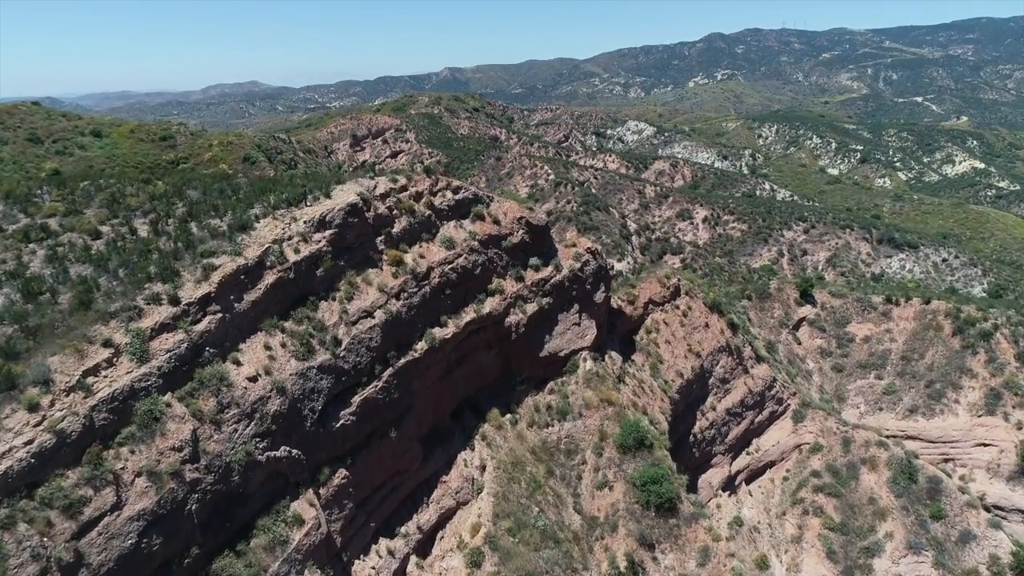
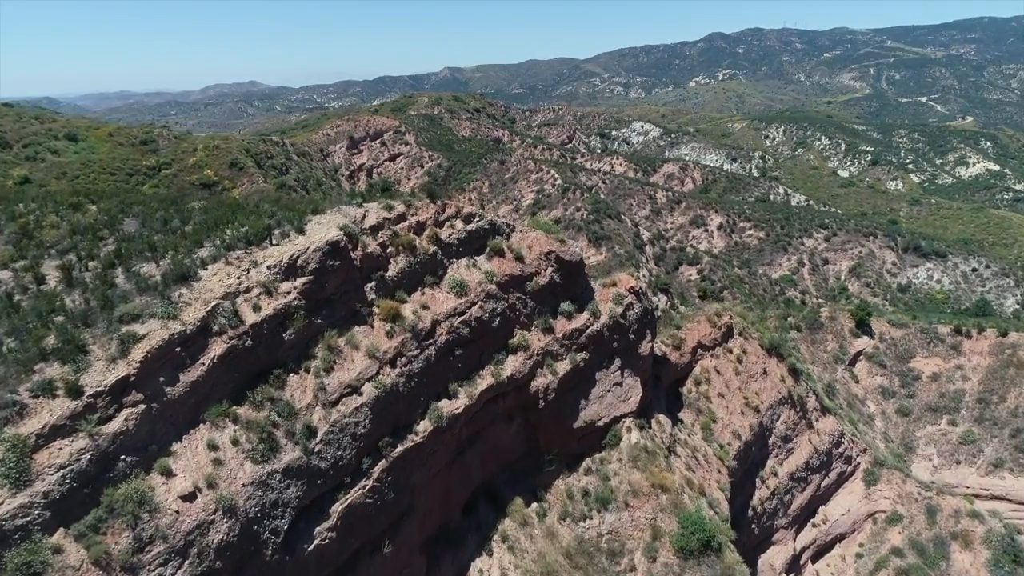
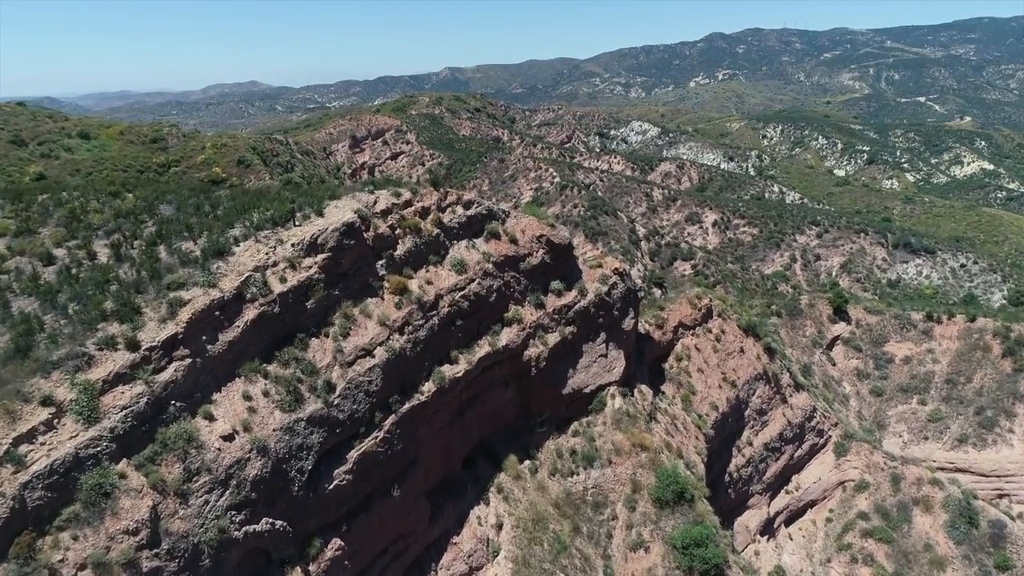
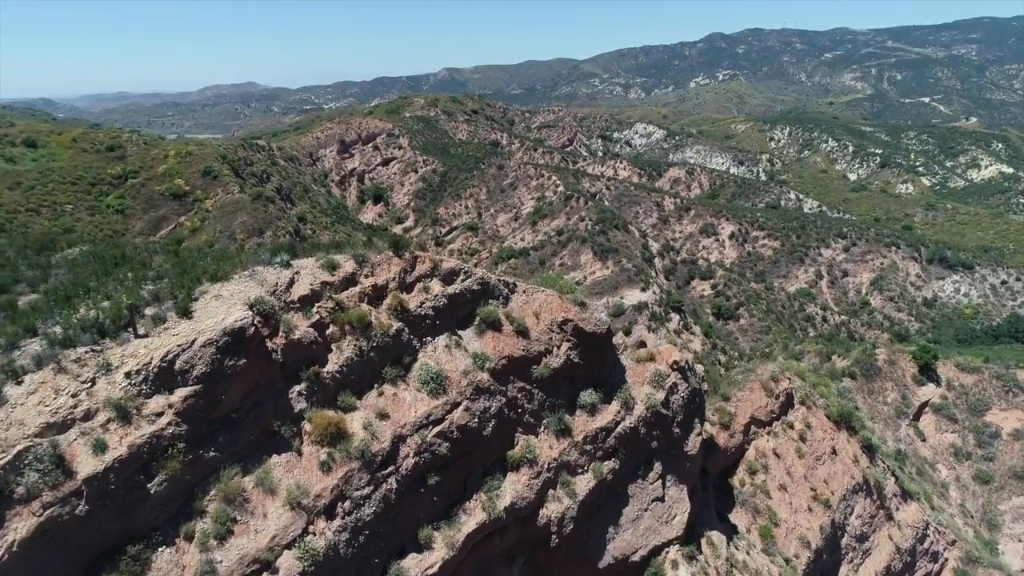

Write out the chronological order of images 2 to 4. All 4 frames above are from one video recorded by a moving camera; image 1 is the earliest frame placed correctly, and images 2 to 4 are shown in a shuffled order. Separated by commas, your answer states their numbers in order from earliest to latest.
3, 2, 4
